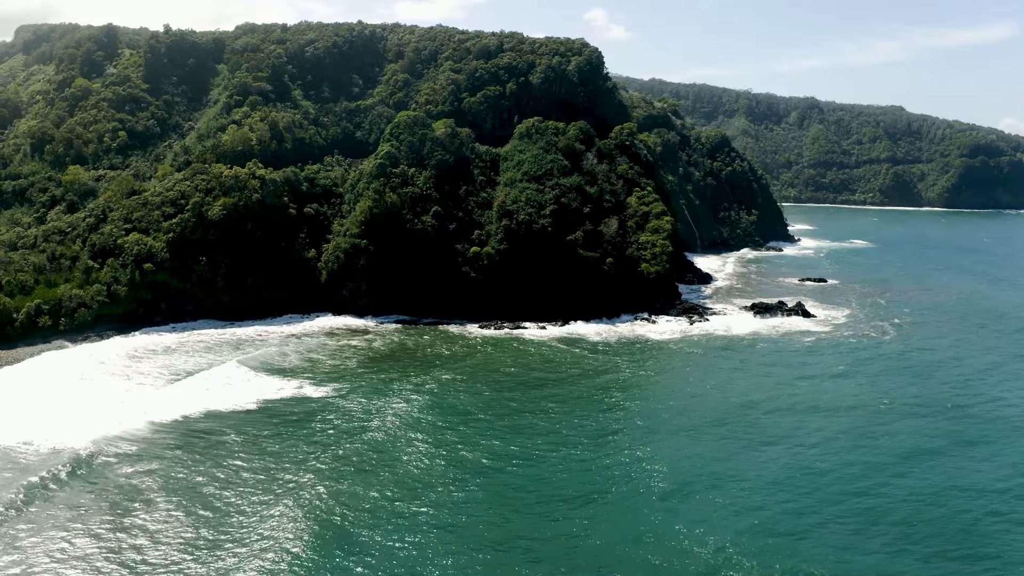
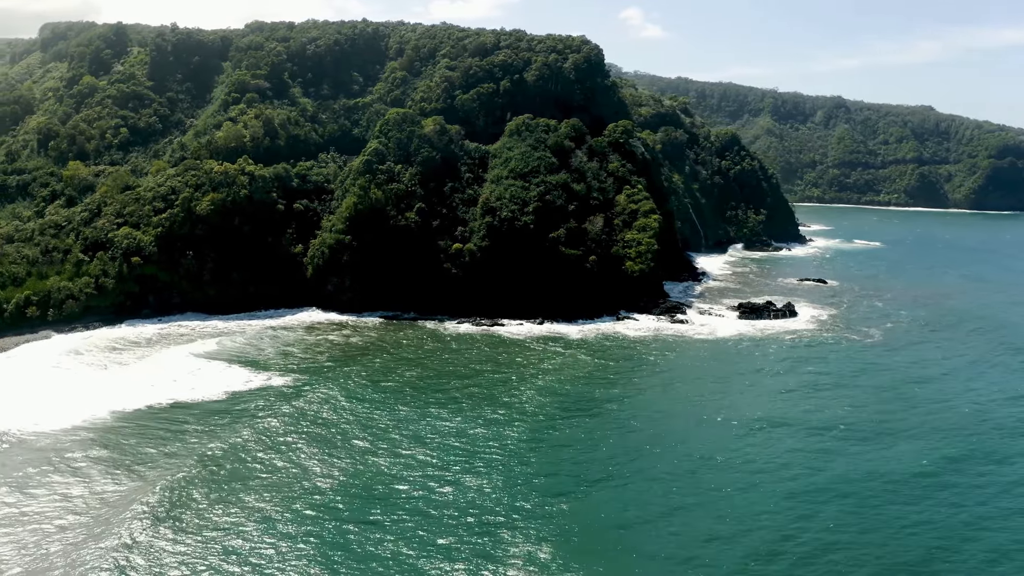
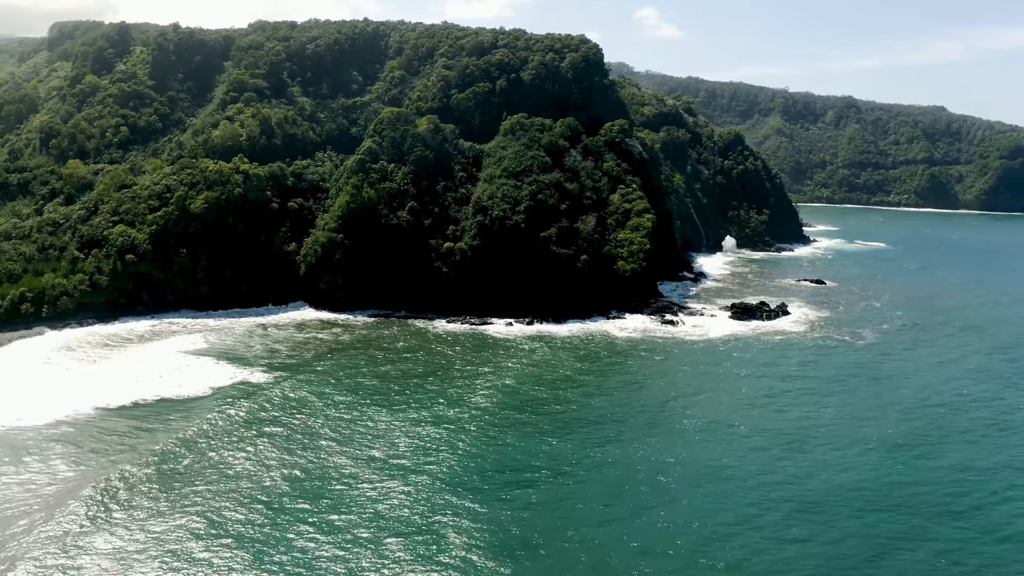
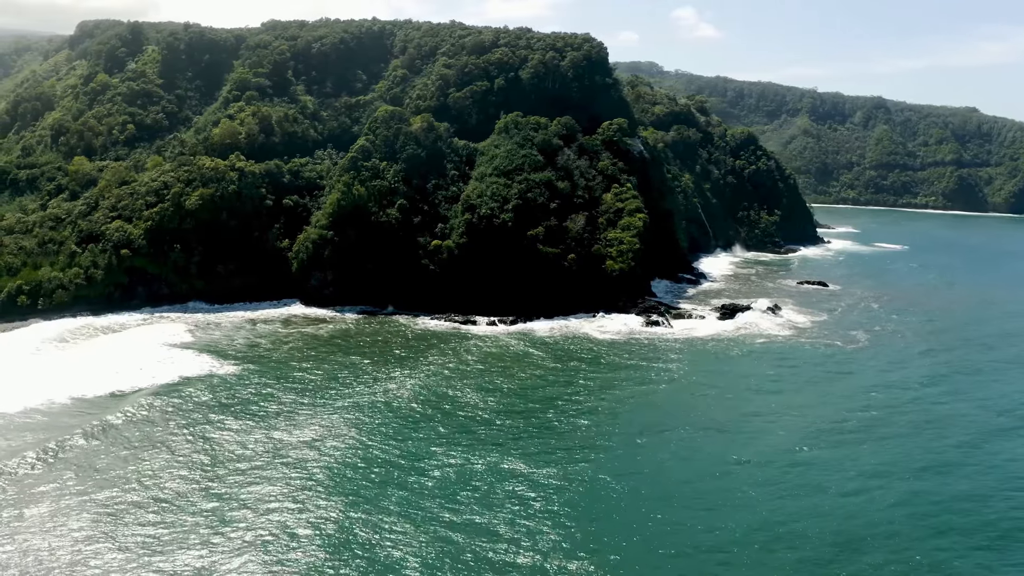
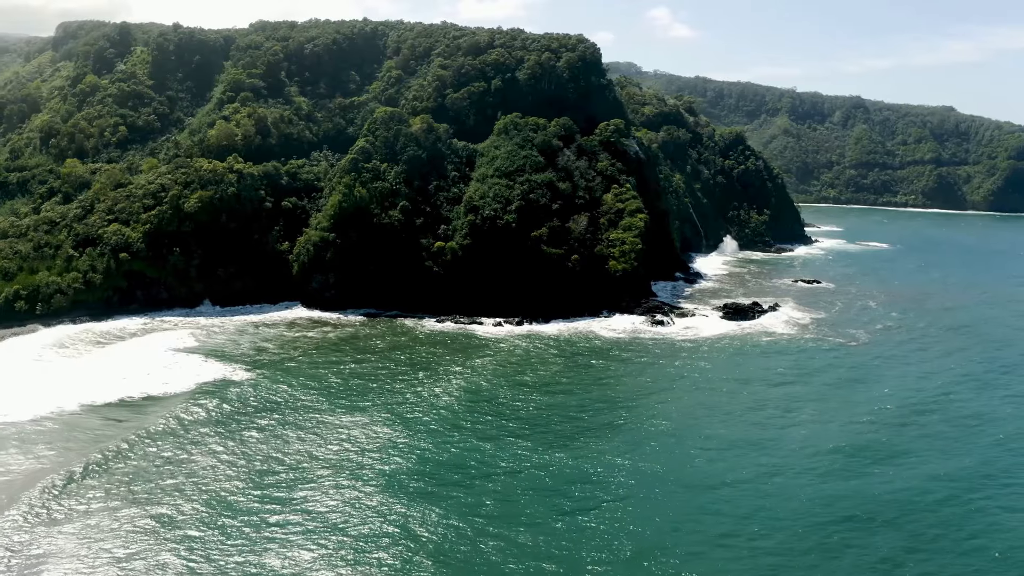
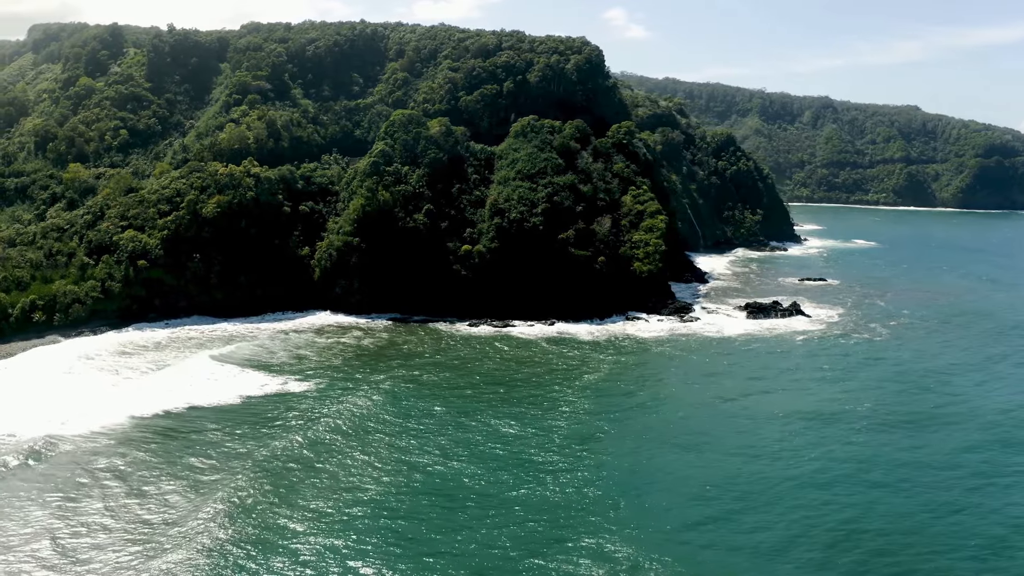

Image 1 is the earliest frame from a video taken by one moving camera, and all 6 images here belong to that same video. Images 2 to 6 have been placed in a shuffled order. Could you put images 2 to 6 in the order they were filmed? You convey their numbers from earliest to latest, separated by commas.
6, 2, 3, 5, 4
